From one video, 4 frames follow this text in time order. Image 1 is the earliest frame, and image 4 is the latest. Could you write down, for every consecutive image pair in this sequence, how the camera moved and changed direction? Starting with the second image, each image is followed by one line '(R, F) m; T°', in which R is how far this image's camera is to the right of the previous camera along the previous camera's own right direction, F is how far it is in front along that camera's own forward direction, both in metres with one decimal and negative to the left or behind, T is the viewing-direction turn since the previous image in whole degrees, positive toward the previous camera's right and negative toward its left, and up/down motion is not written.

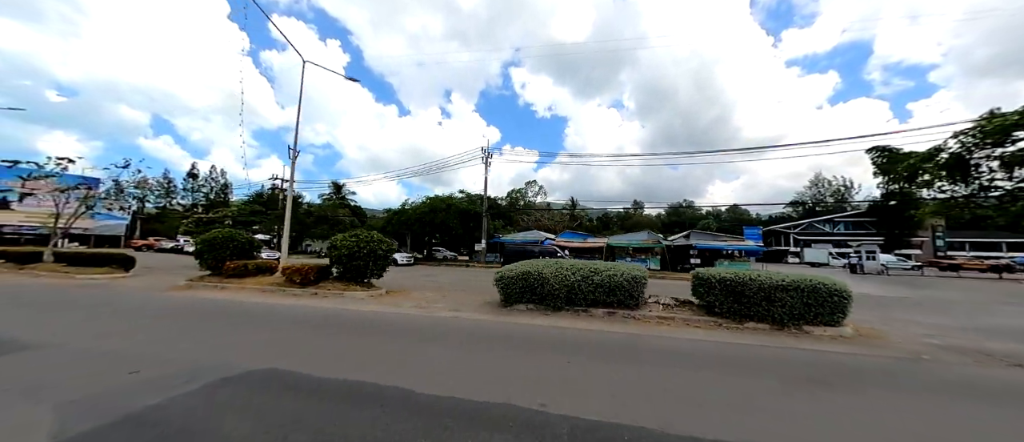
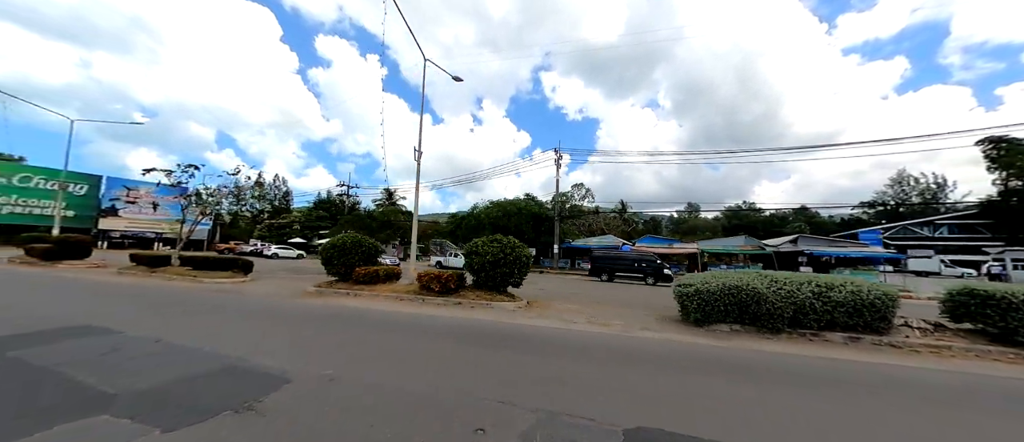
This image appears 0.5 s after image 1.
(-3.7, +1.1) m; -6°
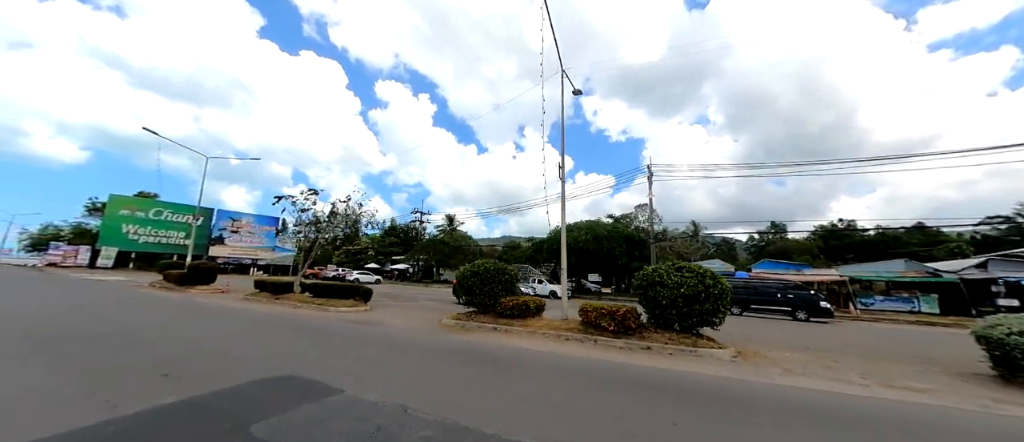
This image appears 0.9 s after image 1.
(-3.5, +1.3) m; -8°
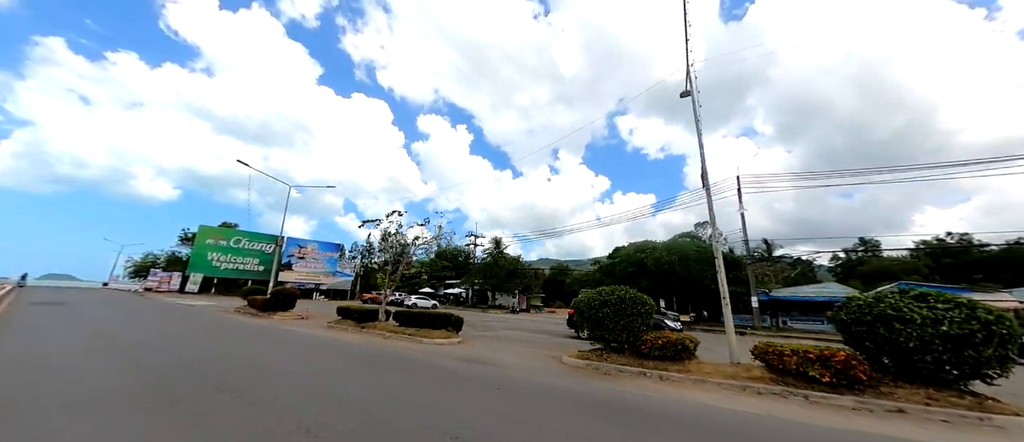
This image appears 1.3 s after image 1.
(-2.5, +1.3) m; -7°
